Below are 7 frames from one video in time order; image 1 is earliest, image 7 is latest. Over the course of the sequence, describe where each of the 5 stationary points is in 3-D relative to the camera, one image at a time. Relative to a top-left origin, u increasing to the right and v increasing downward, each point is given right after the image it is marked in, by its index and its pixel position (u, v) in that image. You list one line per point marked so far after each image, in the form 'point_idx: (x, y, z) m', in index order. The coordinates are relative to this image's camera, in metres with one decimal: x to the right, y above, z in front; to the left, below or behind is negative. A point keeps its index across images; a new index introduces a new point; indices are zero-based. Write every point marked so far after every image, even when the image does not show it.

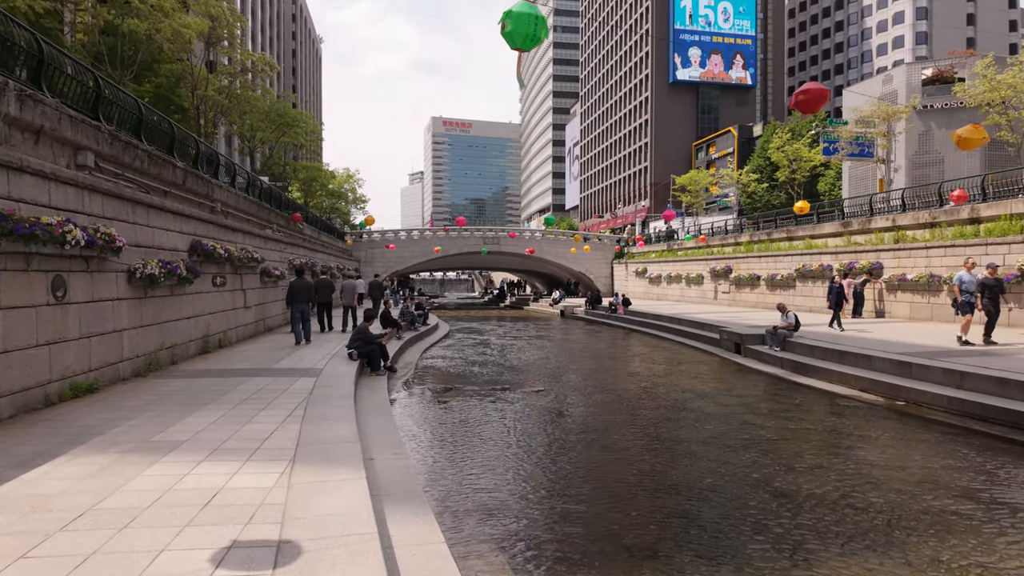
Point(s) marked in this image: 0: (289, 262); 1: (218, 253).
0: (-7.3, +0.9, +19.7) m
1: (-5.7, +0.7, +11.5) m
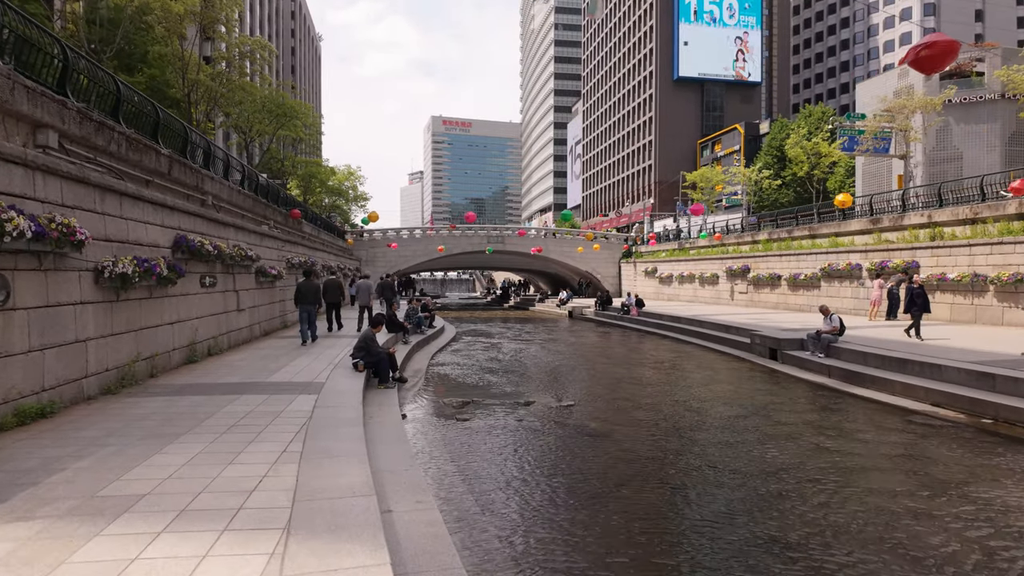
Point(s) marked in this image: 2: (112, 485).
0: (-6.9, +0.9, +18.4) m
1: (-5.2, +0.7, +10.2) m
2: (-2.6, -1.3, +3.9) m
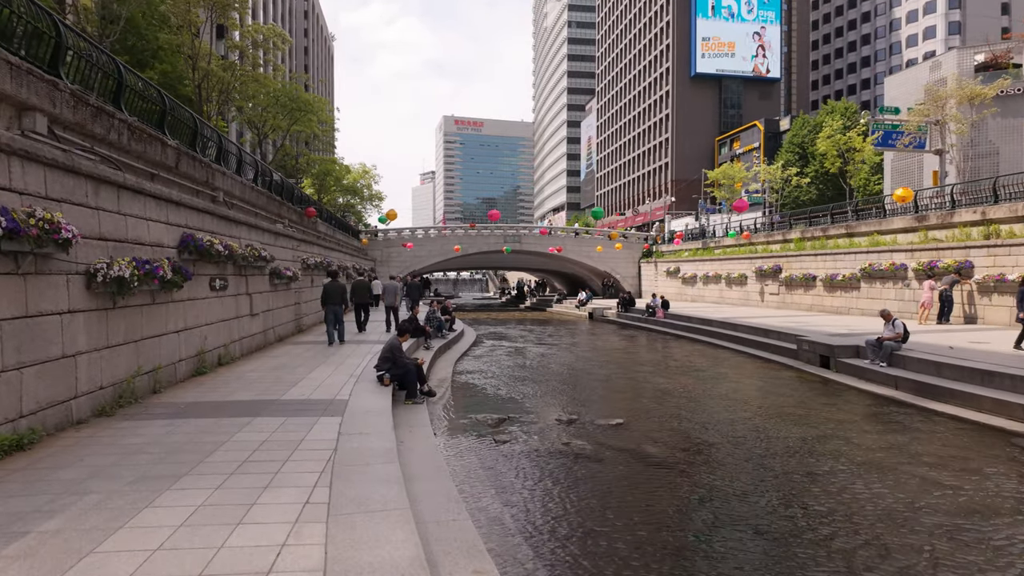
0: (-6.2, +0.8, +17.6) m
1: (-4.6, +0.6, +9.3) m
2: (-2.1, -1.3, +2.9) m
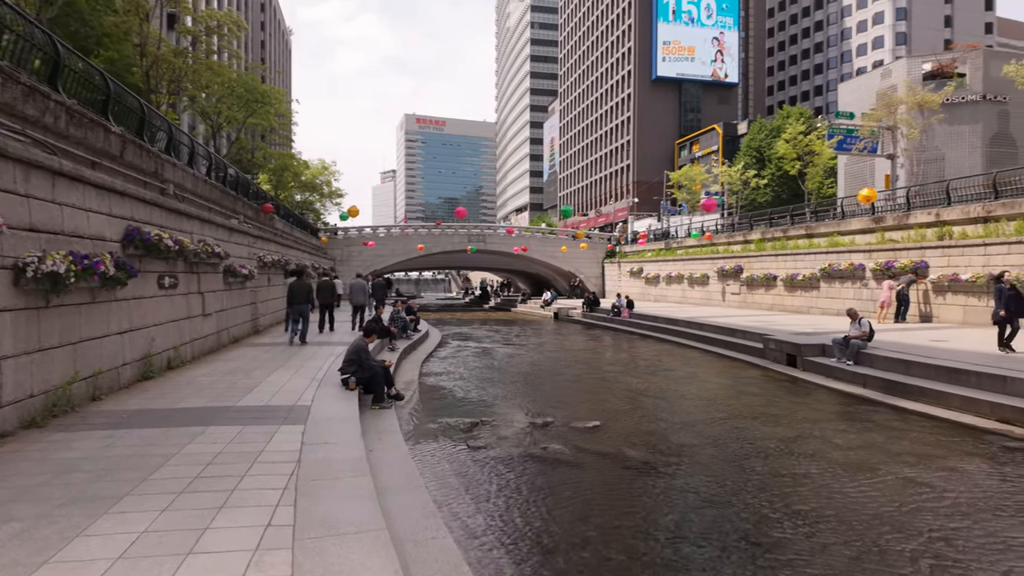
0: (-7.1, +0.8, +16.8) m
1: (-5.0, +0.6, +8.7) m
2: (-2.1, -1.3, +2.5) m
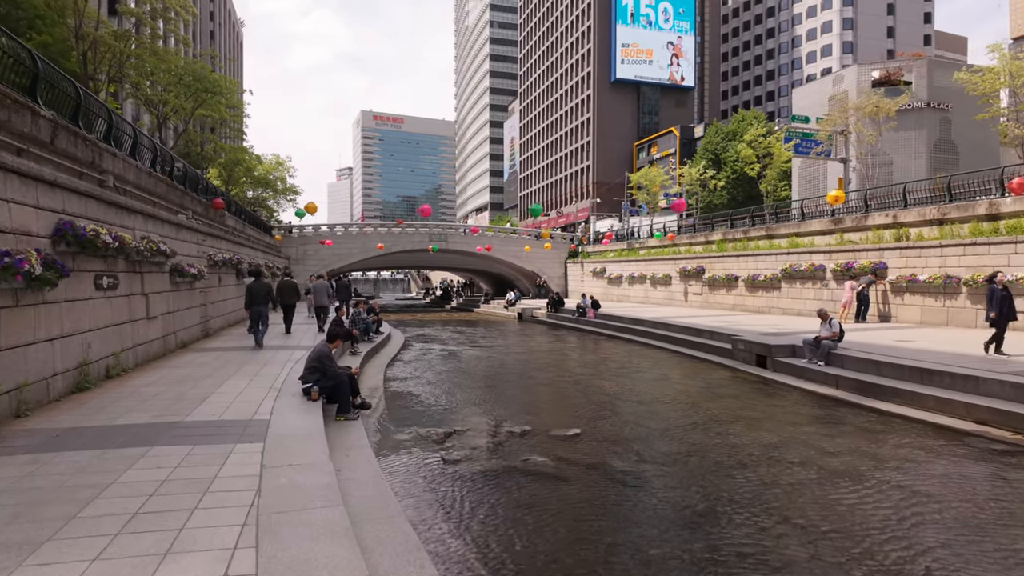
0: (-8.0, +0.8, +15.8) m
1: (-5.4, +0.6, +7.8) m
2: (-2.0, -1.3, +1.8) m
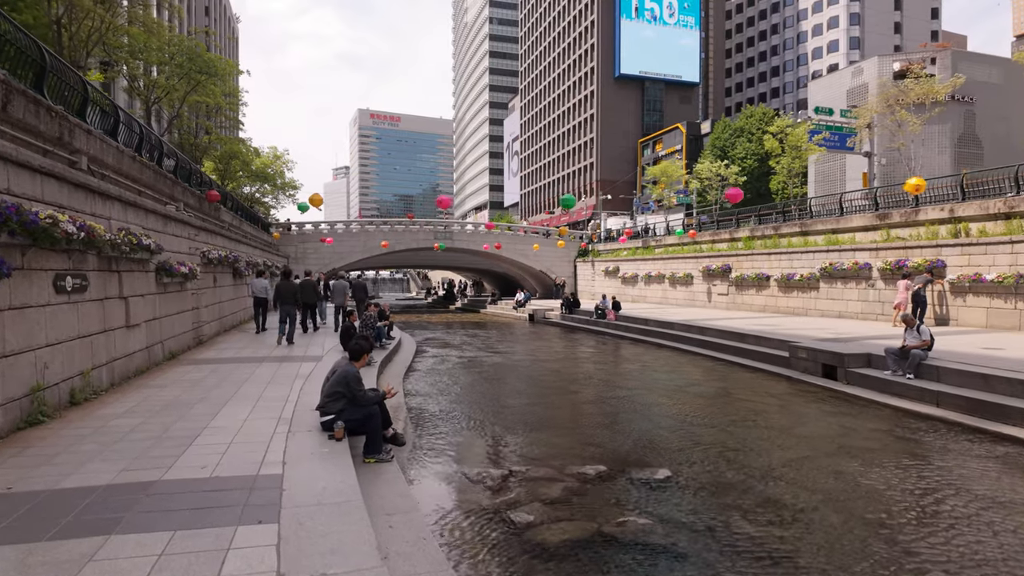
0: (-7.3, +0.8, +14.1) m
1: (-4.6, +0.6, +6.2) m
2: (-1.2, -1.4, +0.2) m
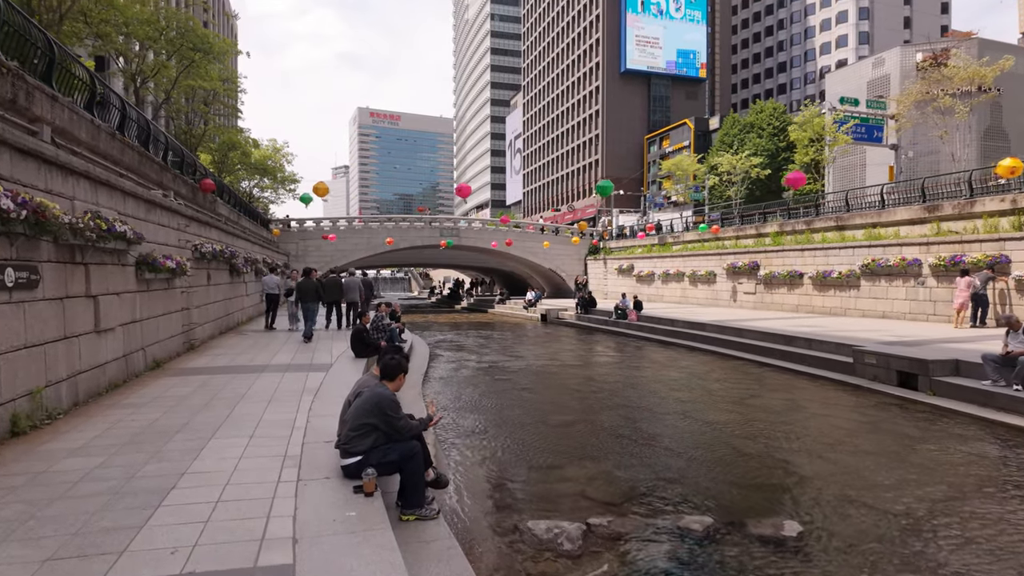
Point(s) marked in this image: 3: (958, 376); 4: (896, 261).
0: (-6.7, +0.8, +12.6) m
1: (-4.0, +0.6, +4.7) m
2: (-0.6, -1.3, -1.3) m
3: (+7.5, -1.5, +10.1) m
4: (+11.9, +0.8, +18.5) m
